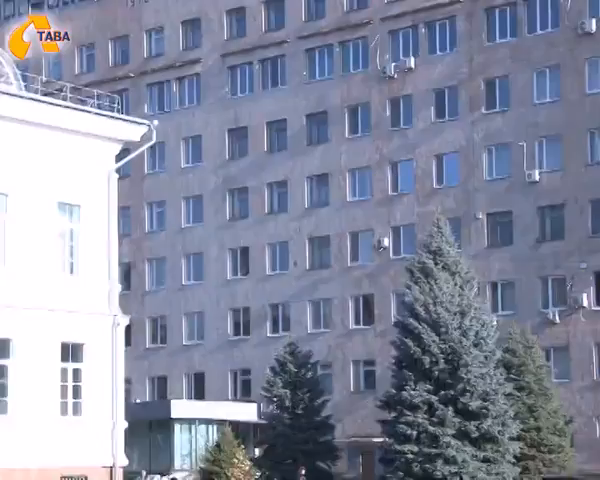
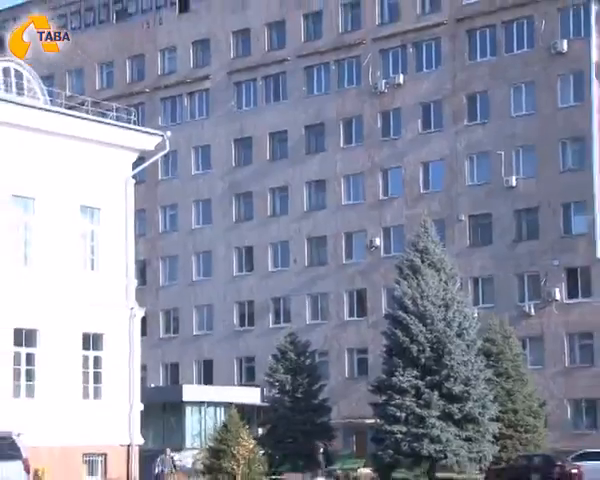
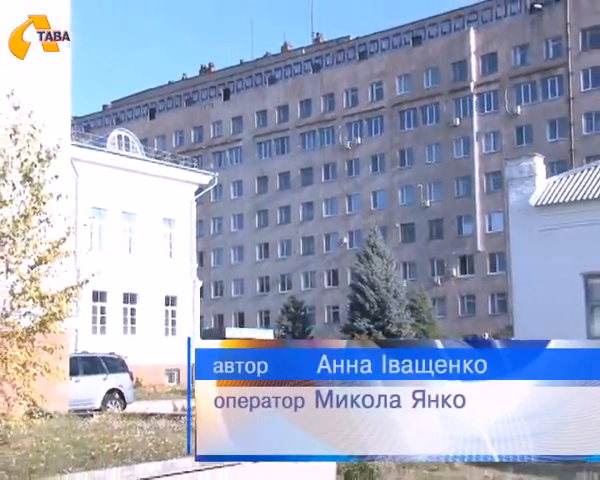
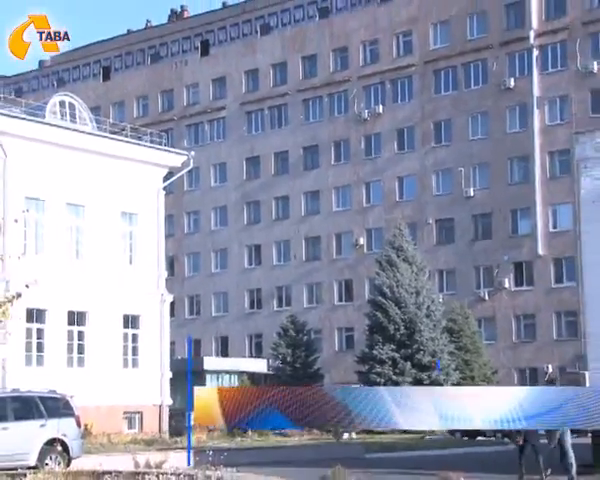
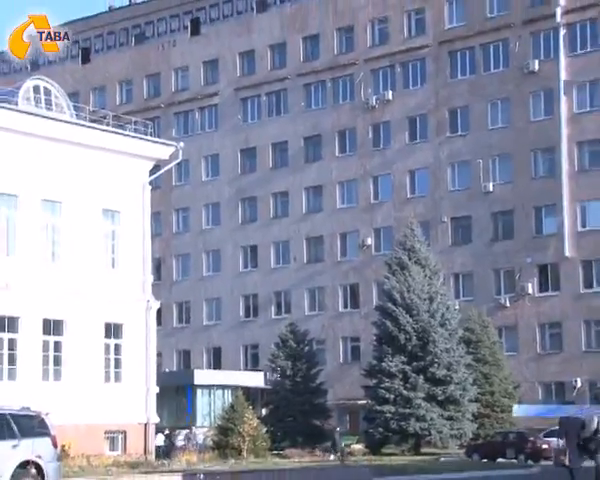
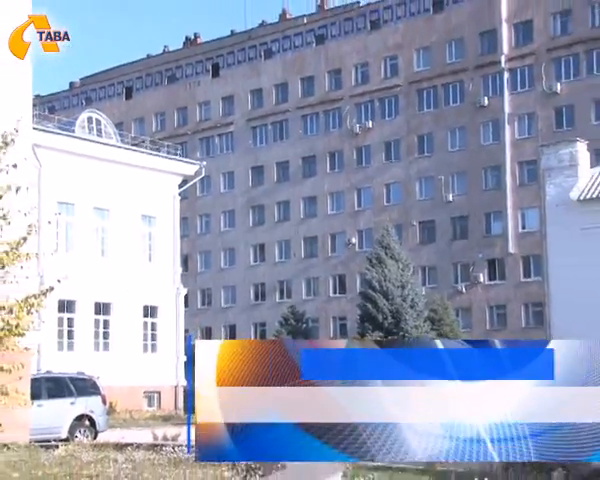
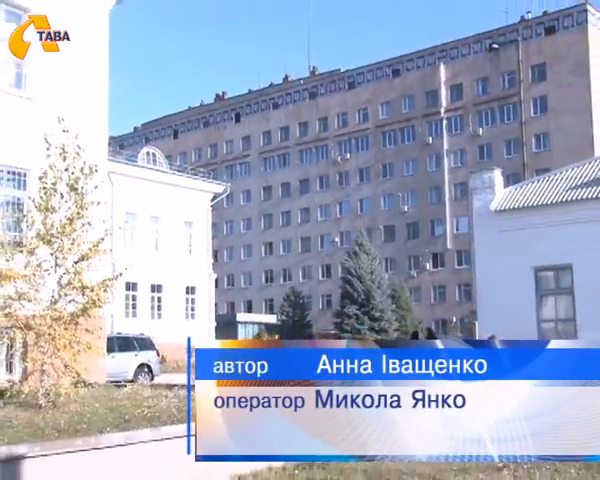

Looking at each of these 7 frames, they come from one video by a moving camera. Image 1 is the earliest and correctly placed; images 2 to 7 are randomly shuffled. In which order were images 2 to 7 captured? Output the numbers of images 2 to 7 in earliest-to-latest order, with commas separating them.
2, 5, 4, 6, 3, 7
